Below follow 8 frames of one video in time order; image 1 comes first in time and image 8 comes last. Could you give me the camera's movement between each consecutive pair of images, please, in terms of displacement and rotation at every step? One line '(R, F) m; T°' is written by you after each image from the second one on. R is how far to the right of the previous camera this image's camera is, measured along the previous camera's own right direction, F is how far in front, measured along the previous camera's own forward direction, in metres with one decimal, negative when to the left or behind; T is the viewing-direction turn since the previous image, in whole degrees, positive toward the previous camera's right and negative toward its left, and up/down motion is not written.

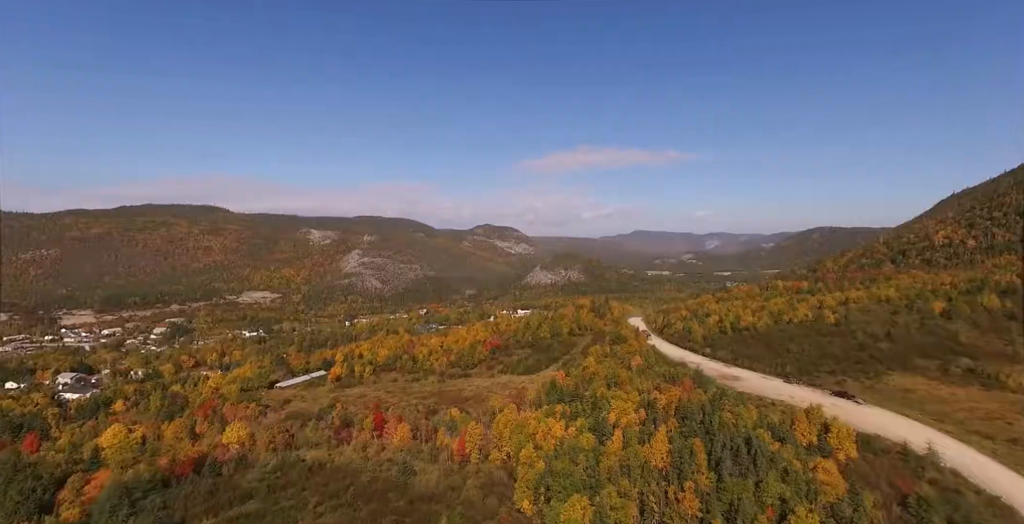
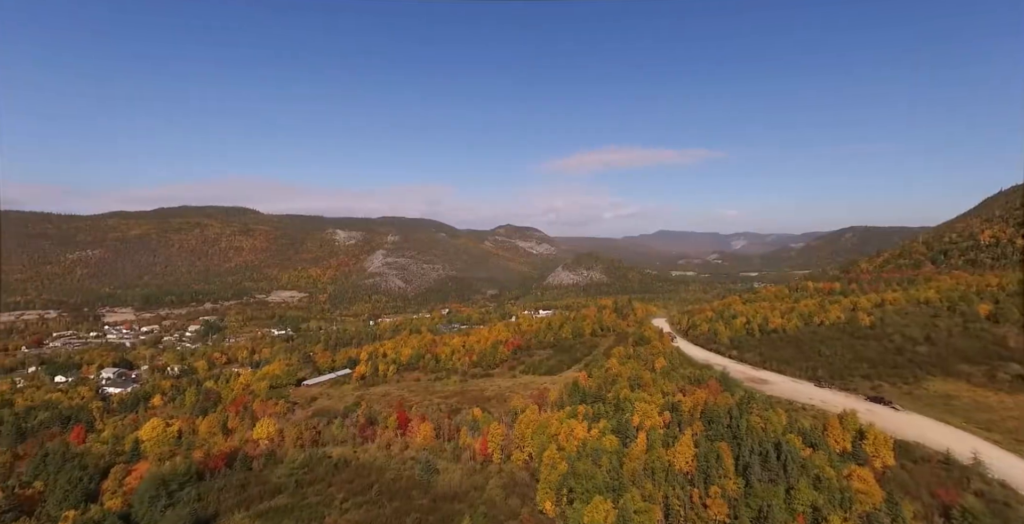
(-0.1, +0.2) m; -2°
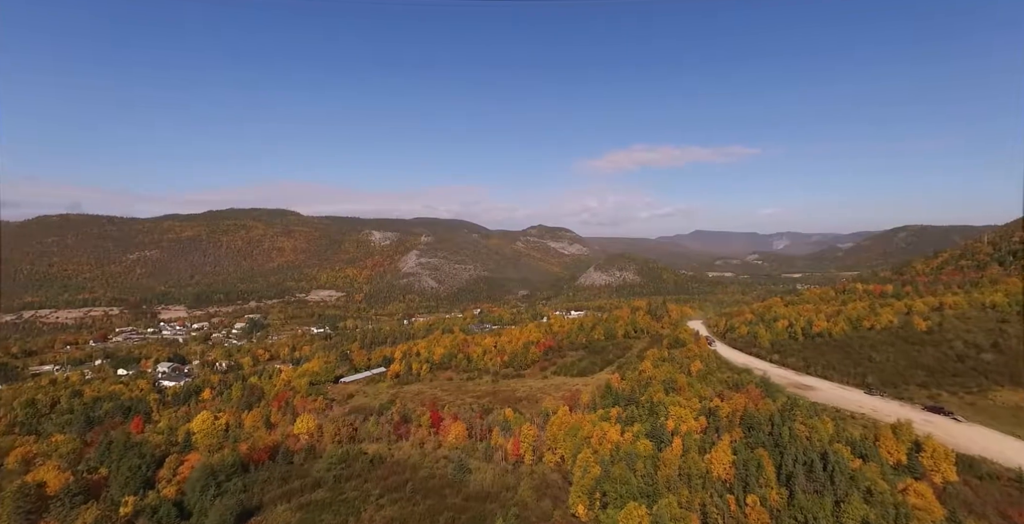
(-0.1, +0.4) m; -3°
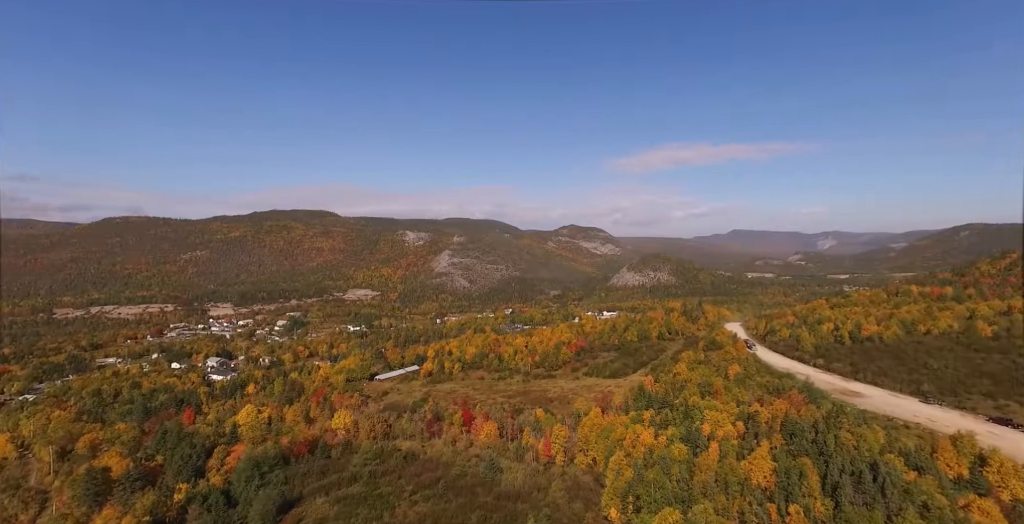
(-0.2, +0.4) m; -3°
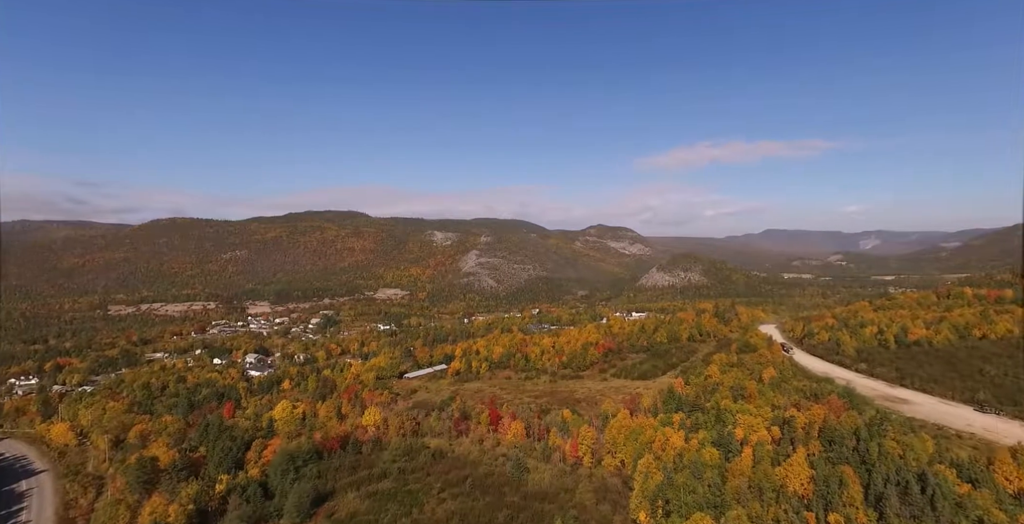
(-0.2, +0.4) m; -3°
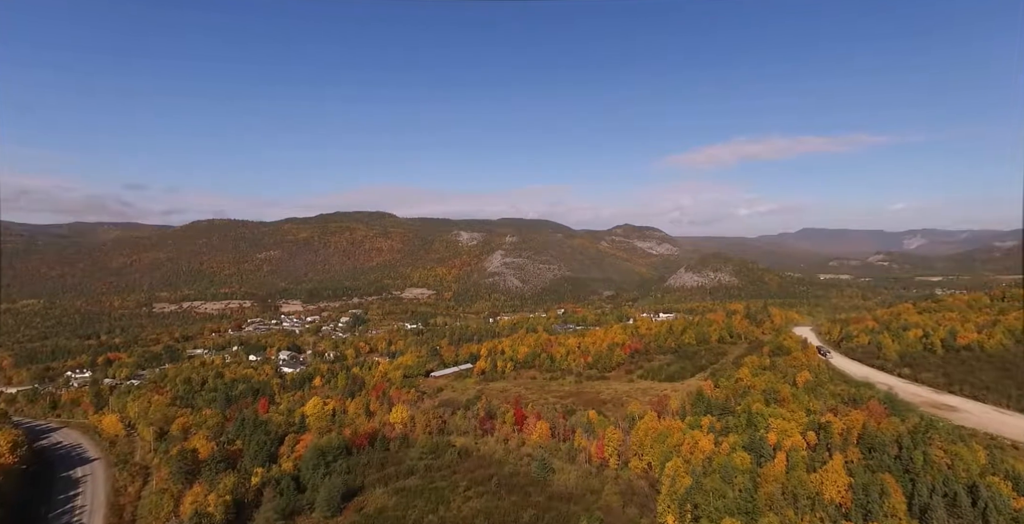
(-0.2, +0.4) m; -3°
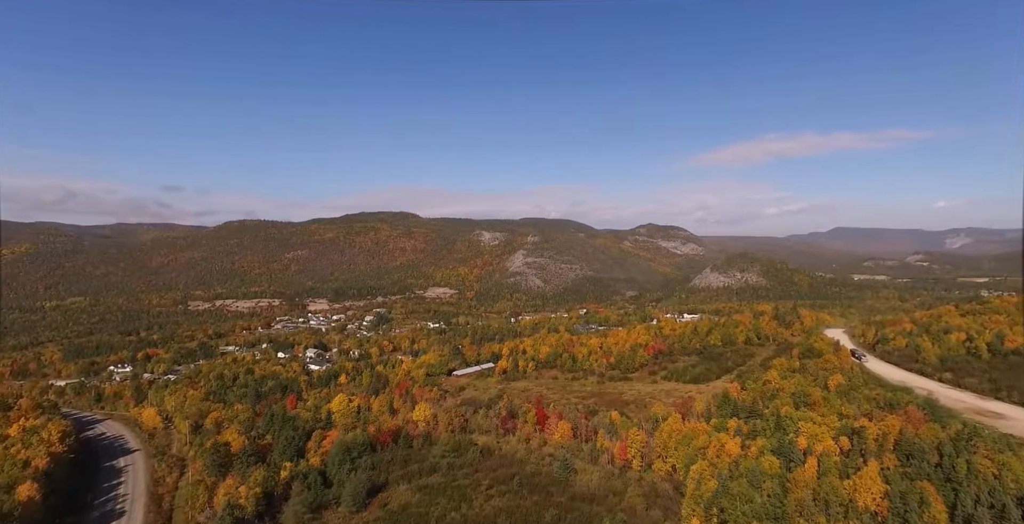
(-0.3, +0.3) m; -2°
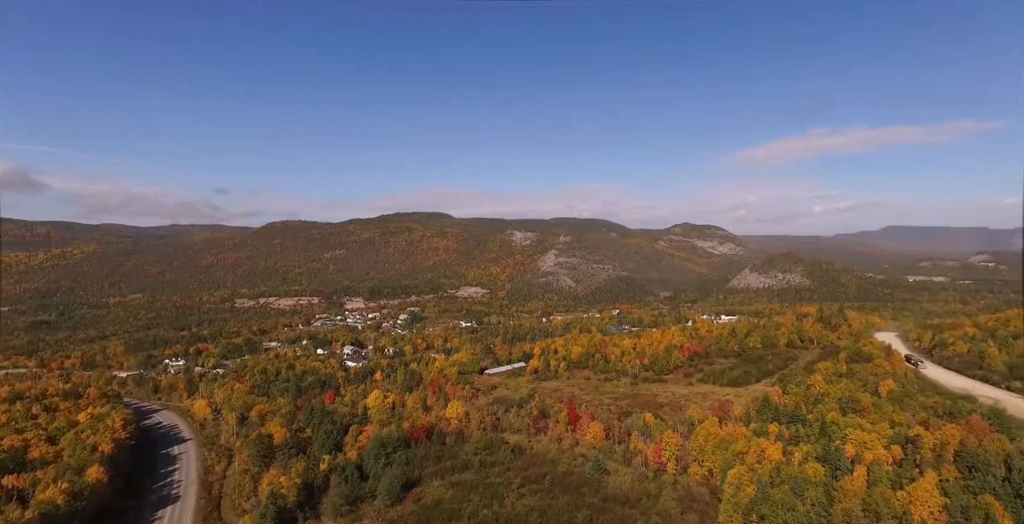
(-0.5, +0.5) m; -3°
